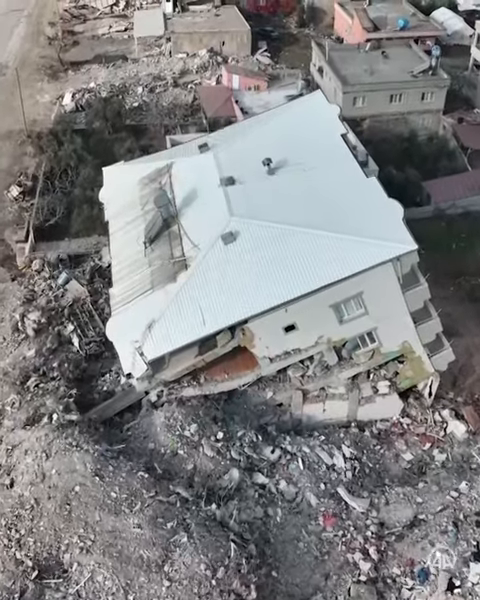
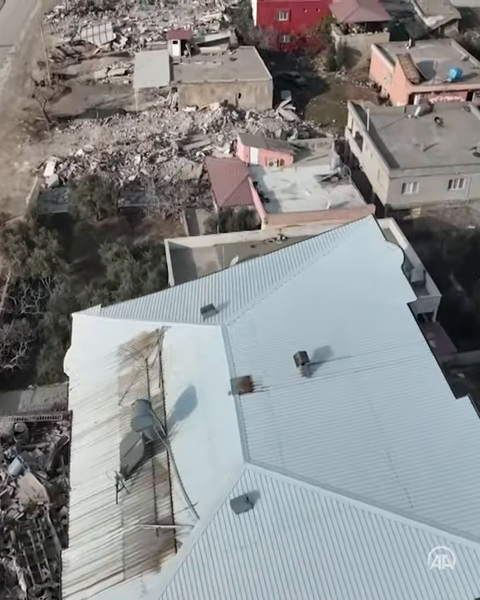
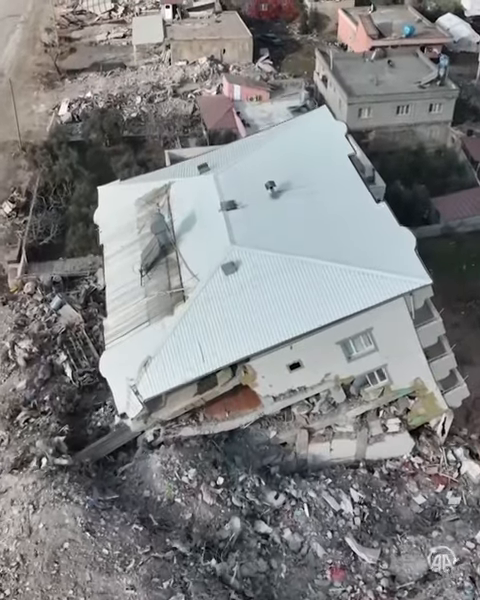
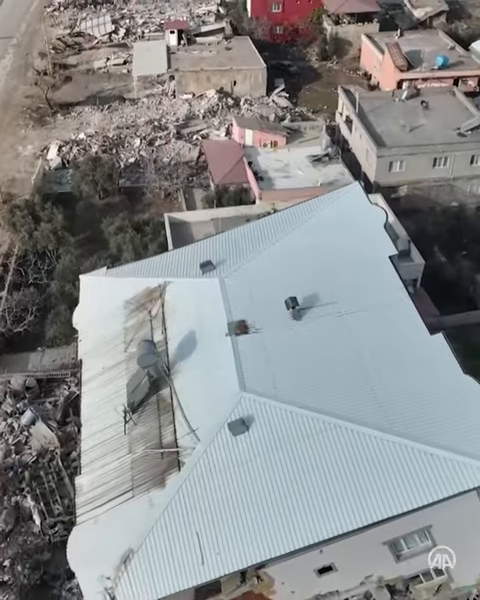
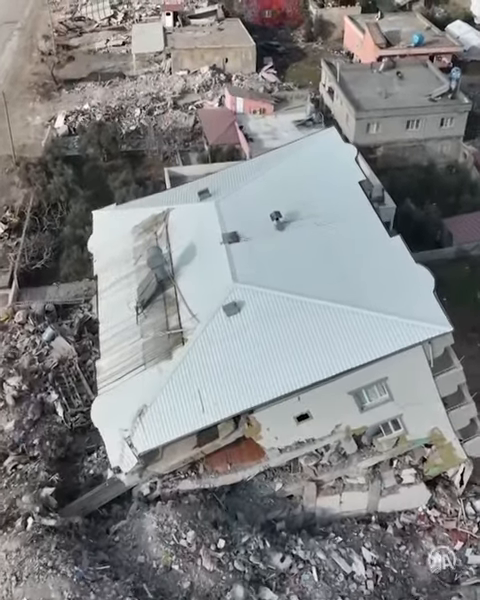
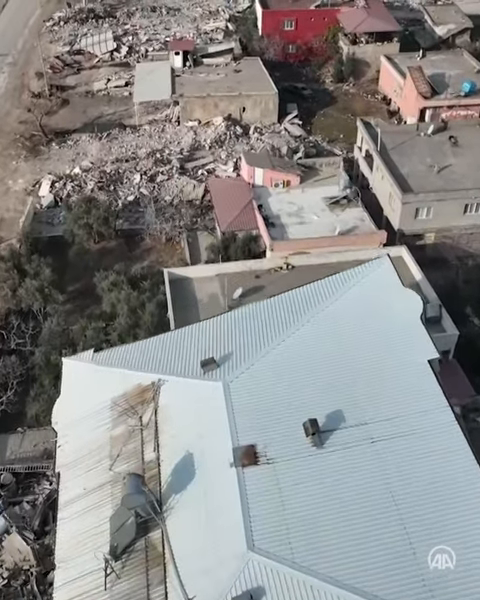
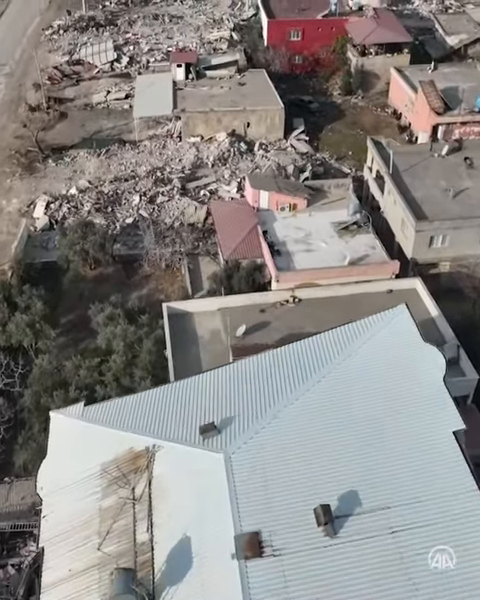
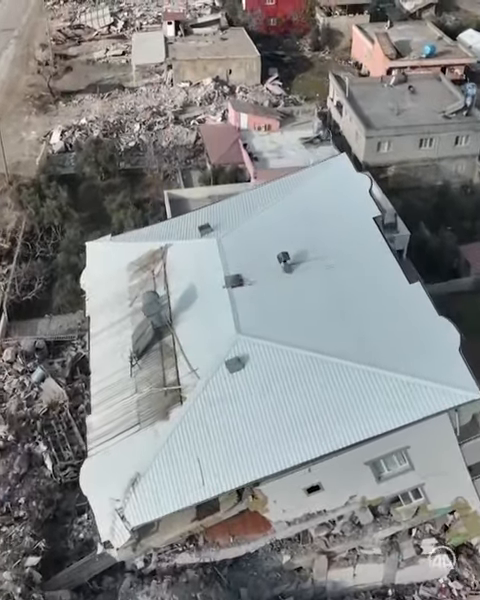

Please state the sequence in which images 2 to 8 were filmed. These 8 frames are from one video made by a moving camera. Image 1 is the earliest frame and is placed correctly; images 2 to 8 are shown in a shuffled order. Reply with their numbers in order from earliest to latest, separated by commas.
3, 5, 8, 4, 2, 6, 7
